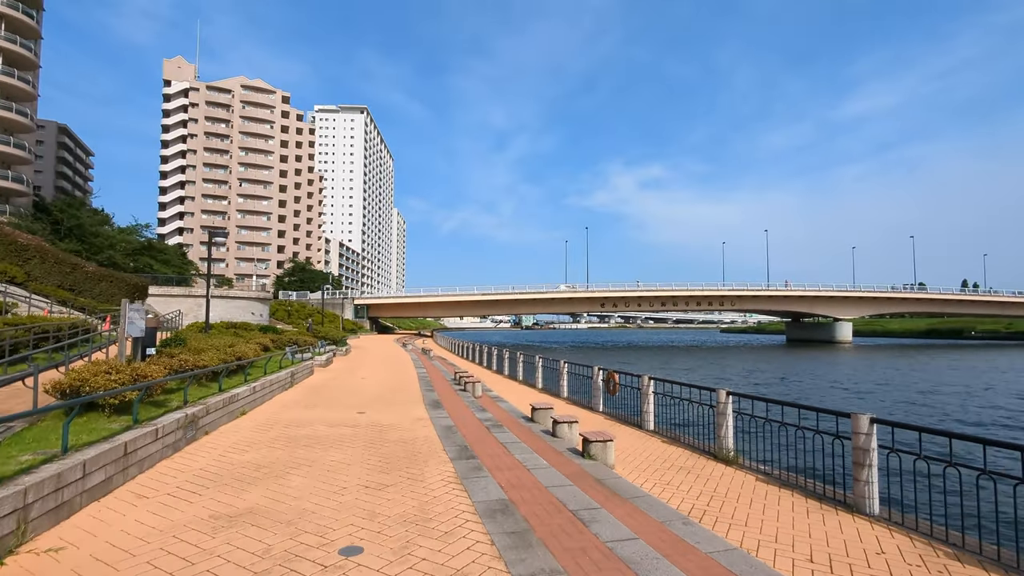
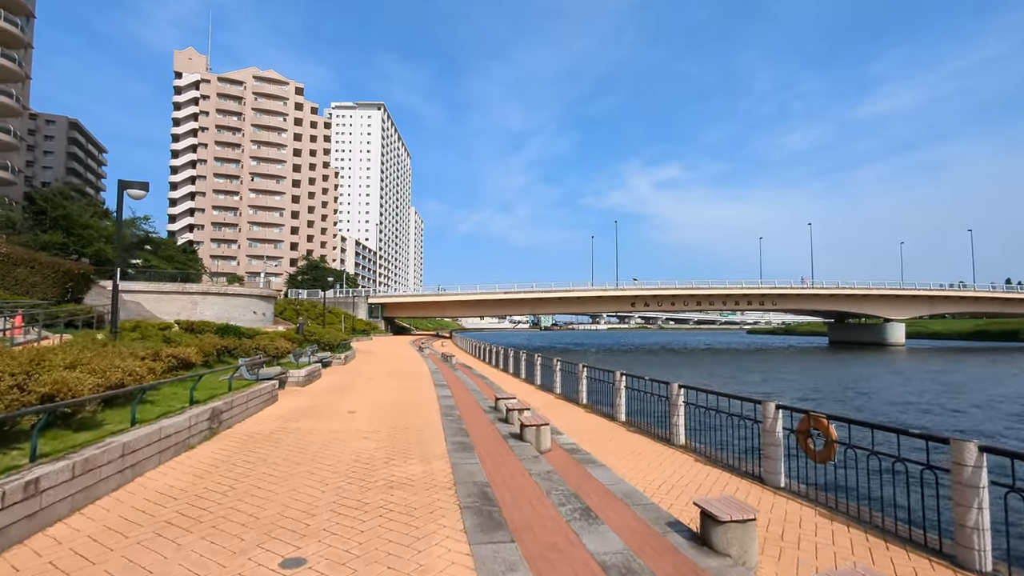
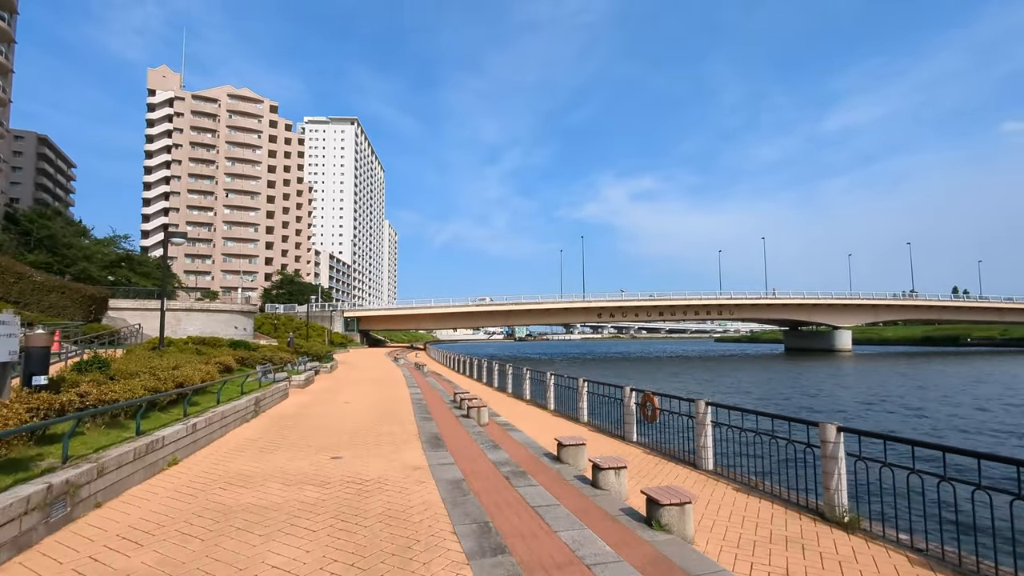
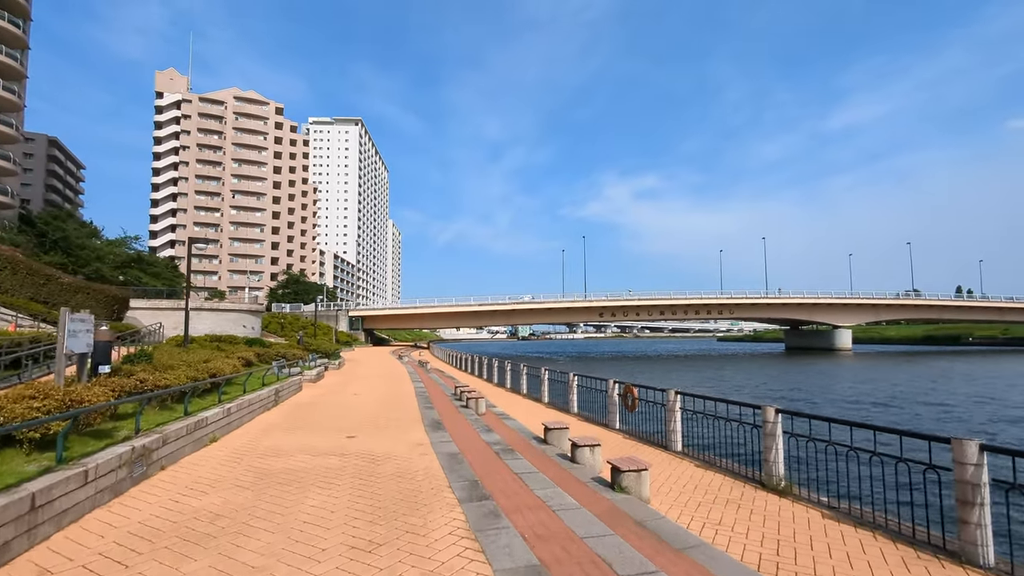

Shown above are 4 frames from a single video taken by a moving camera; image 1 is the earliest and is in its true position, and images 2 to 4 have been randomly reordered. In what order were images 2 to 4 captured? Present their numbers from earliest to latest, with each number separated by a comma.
4, 3, 2
